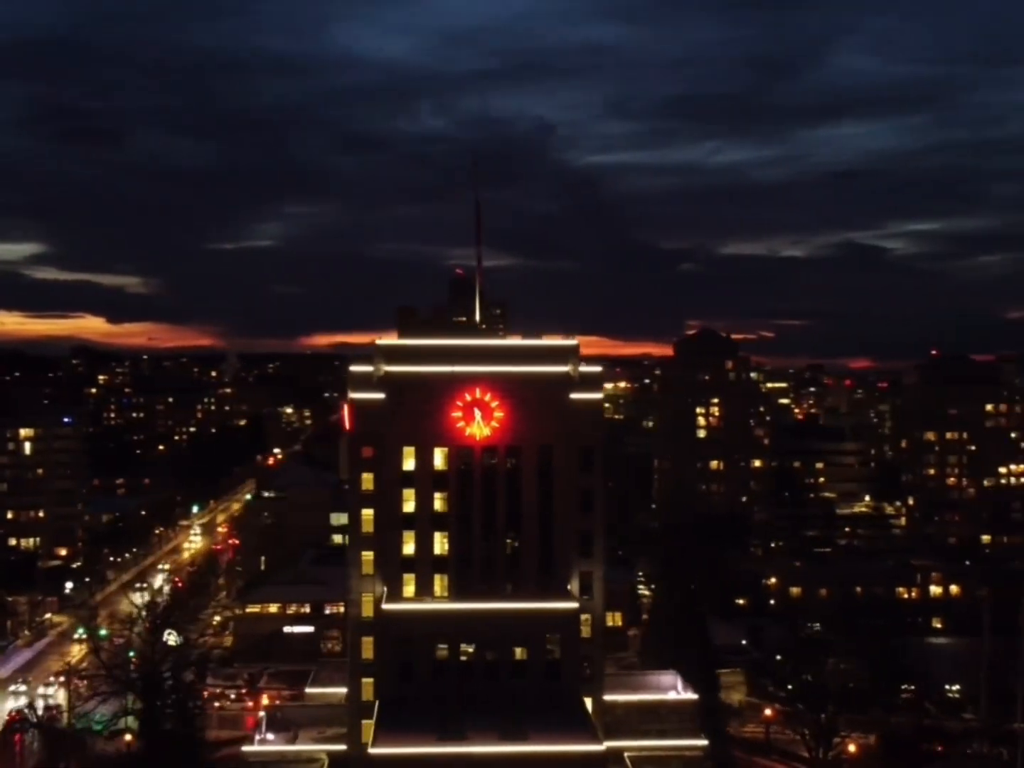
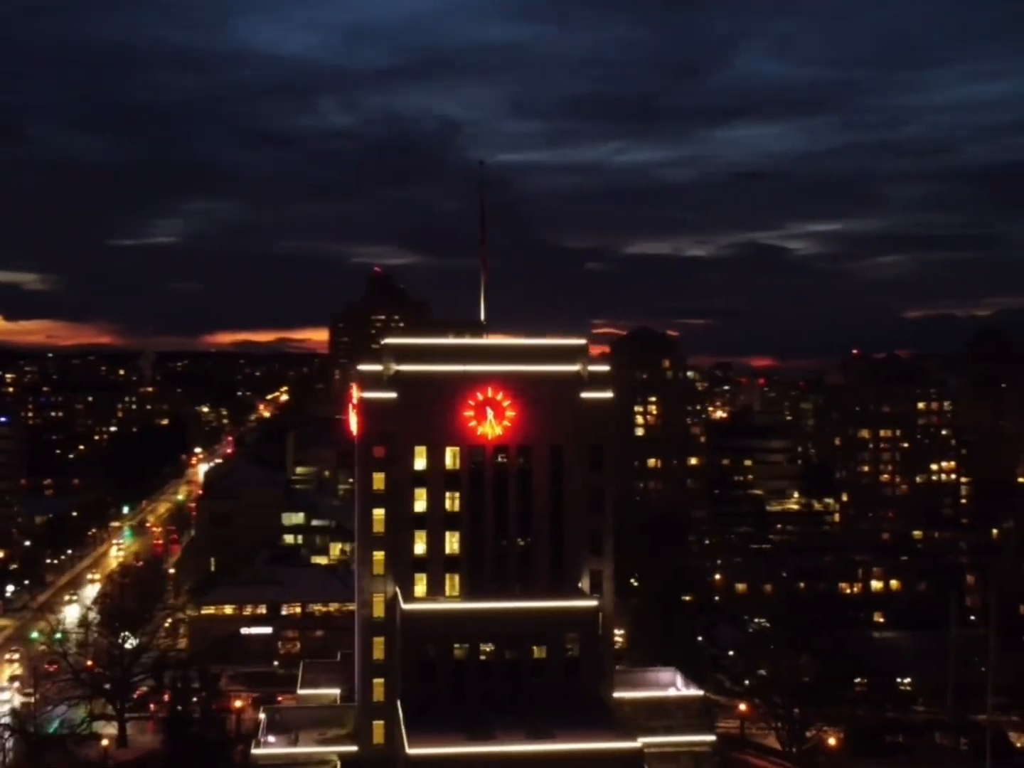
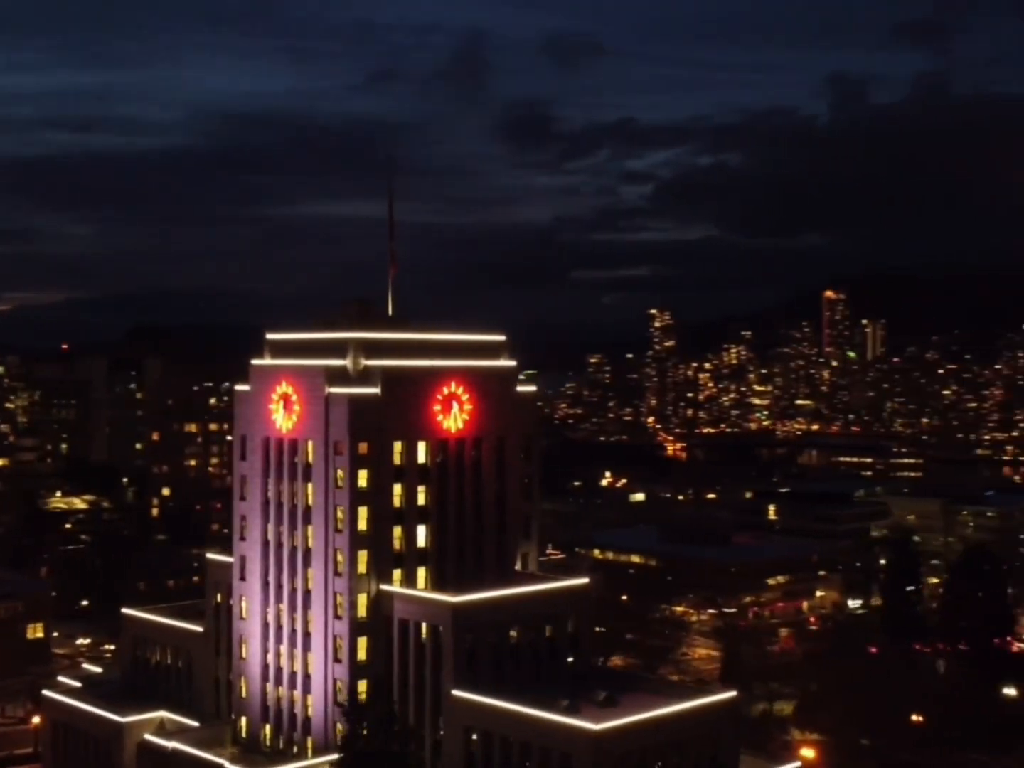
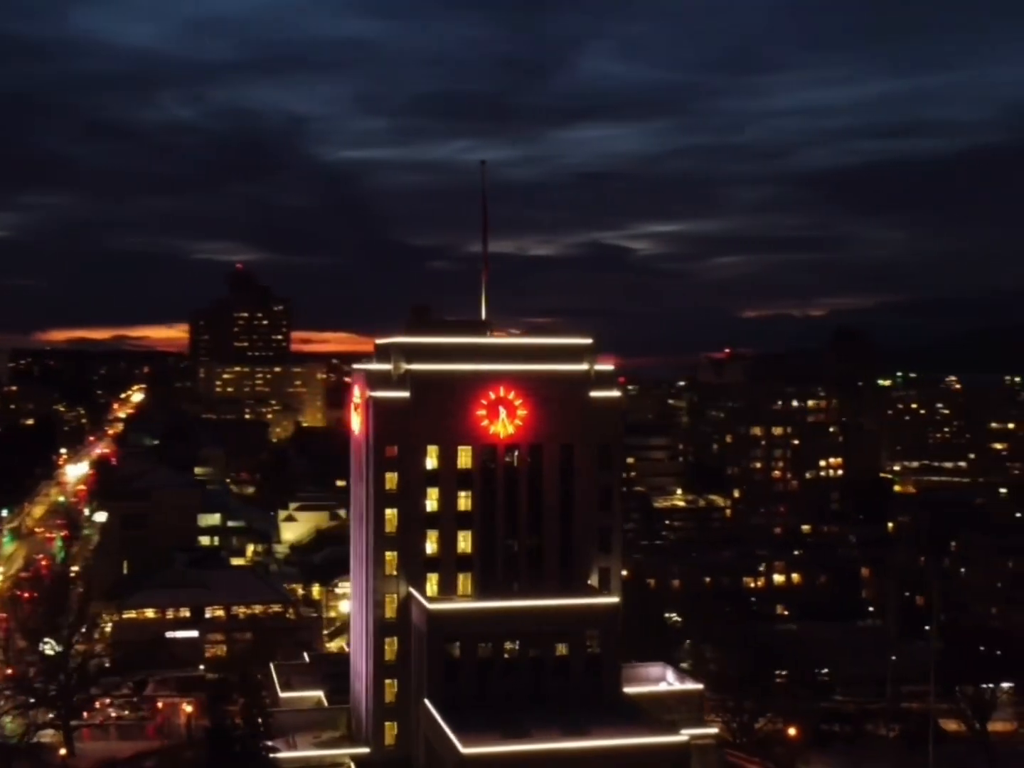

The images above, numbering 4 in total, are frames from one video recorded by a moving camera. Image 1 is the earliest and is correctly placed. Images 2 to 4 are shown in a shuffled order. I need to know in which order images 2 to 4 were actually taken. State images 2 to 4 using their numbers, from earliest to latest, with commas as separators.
2, 4, 3
